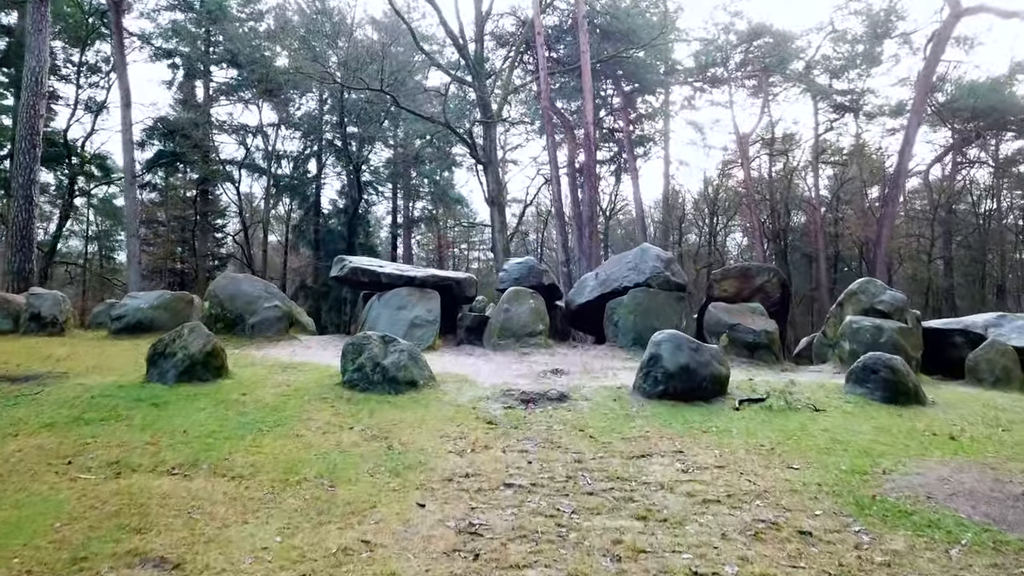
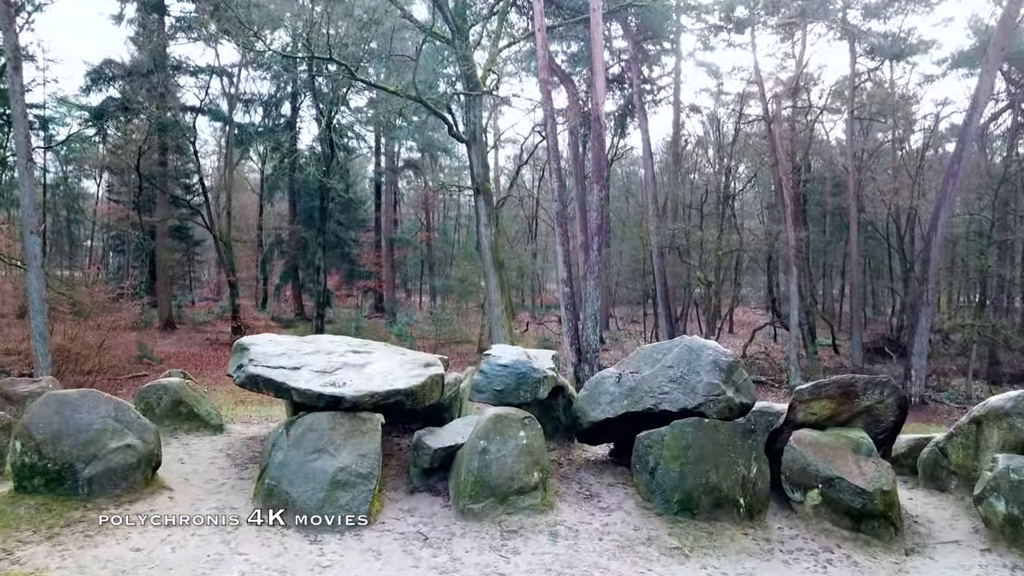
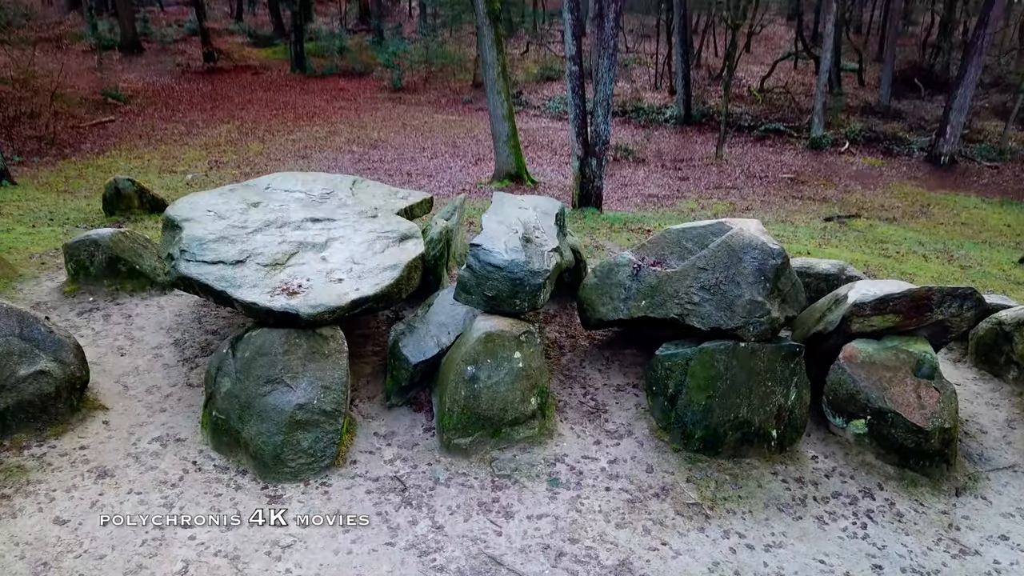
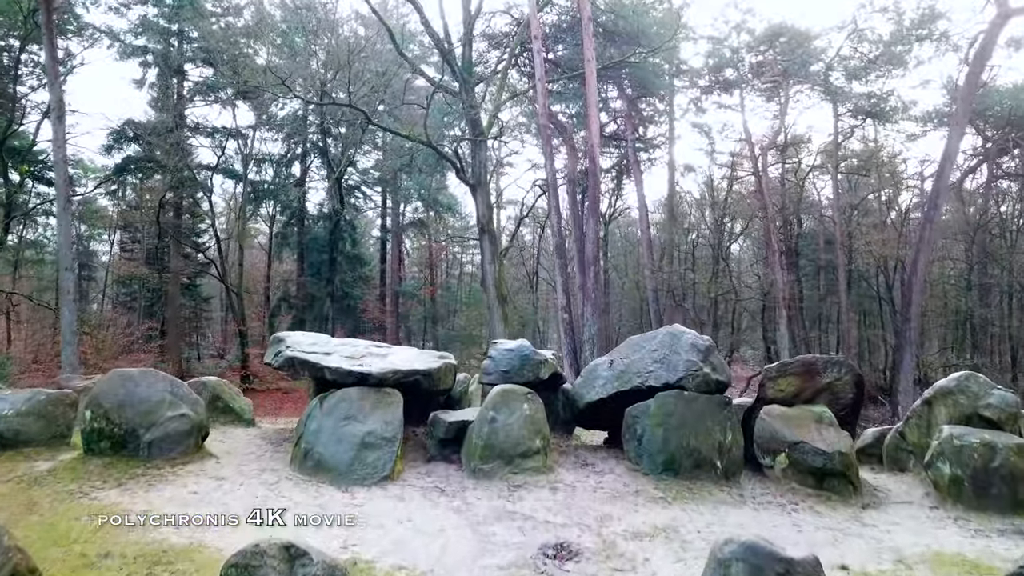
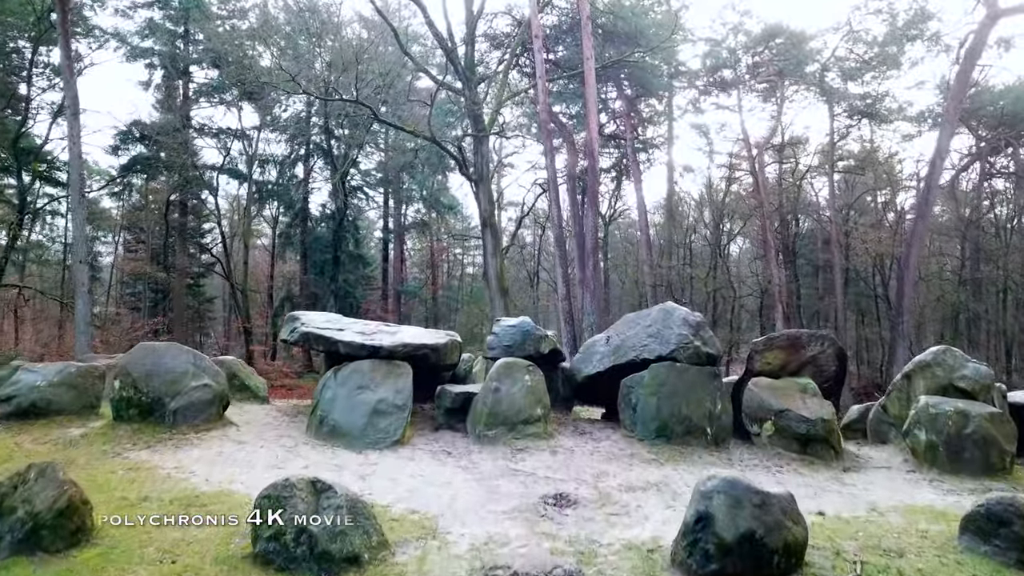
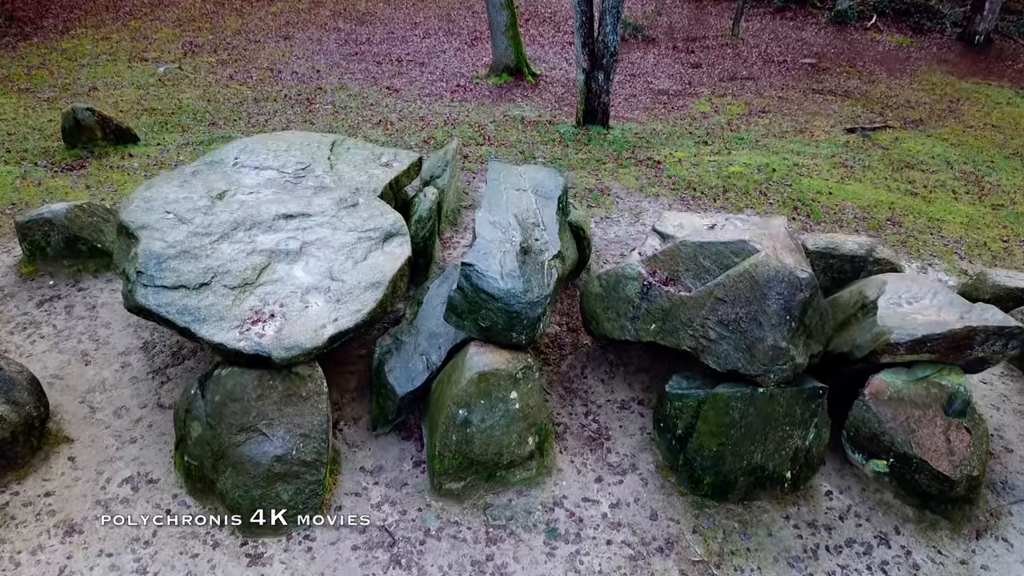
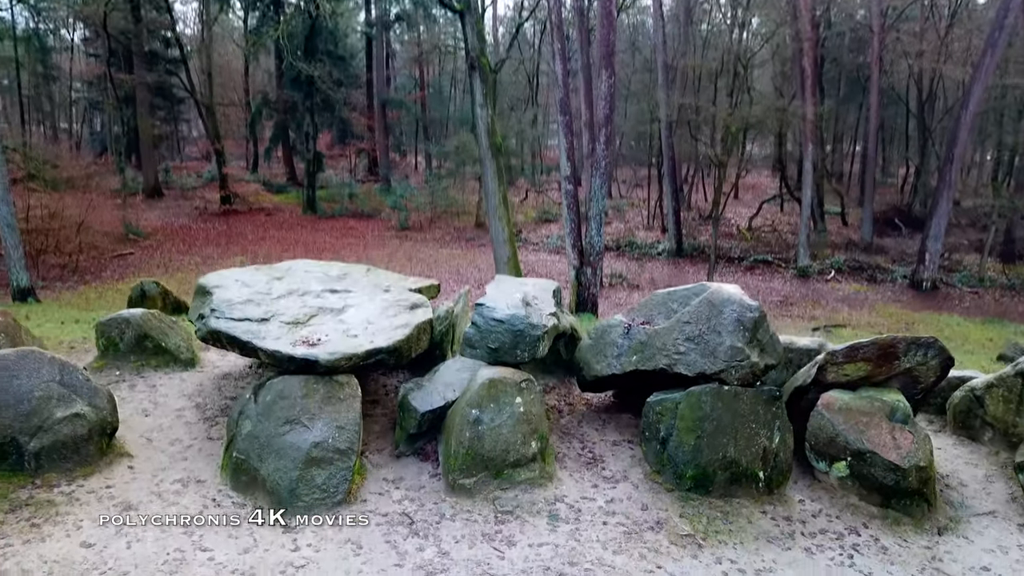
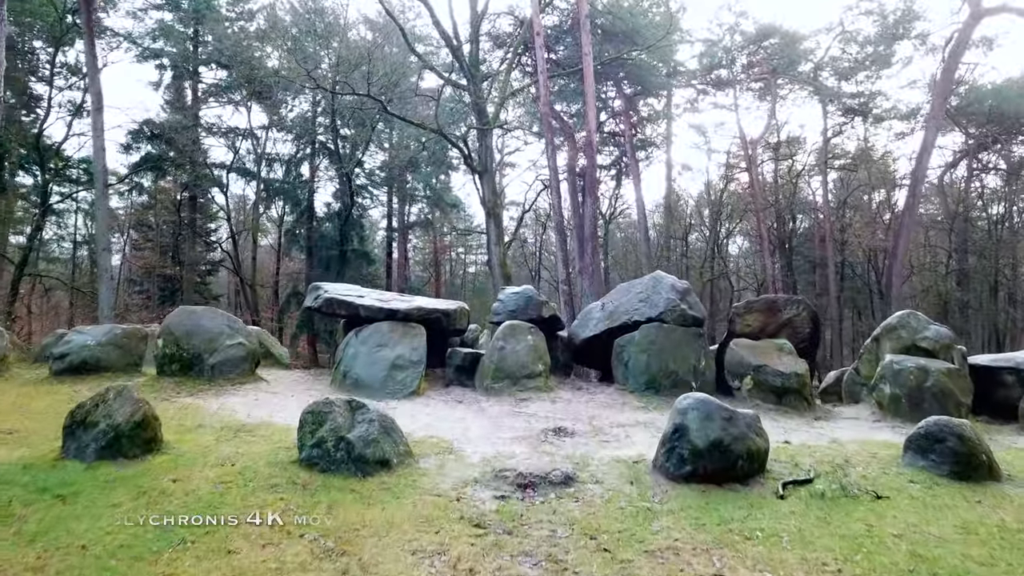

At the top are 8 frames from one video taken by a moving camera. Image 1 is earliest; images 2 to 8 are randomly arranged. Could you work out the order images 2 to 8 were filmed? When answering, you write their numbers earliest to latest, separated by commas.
8, 5, 4, 2, 7, 3, 6
